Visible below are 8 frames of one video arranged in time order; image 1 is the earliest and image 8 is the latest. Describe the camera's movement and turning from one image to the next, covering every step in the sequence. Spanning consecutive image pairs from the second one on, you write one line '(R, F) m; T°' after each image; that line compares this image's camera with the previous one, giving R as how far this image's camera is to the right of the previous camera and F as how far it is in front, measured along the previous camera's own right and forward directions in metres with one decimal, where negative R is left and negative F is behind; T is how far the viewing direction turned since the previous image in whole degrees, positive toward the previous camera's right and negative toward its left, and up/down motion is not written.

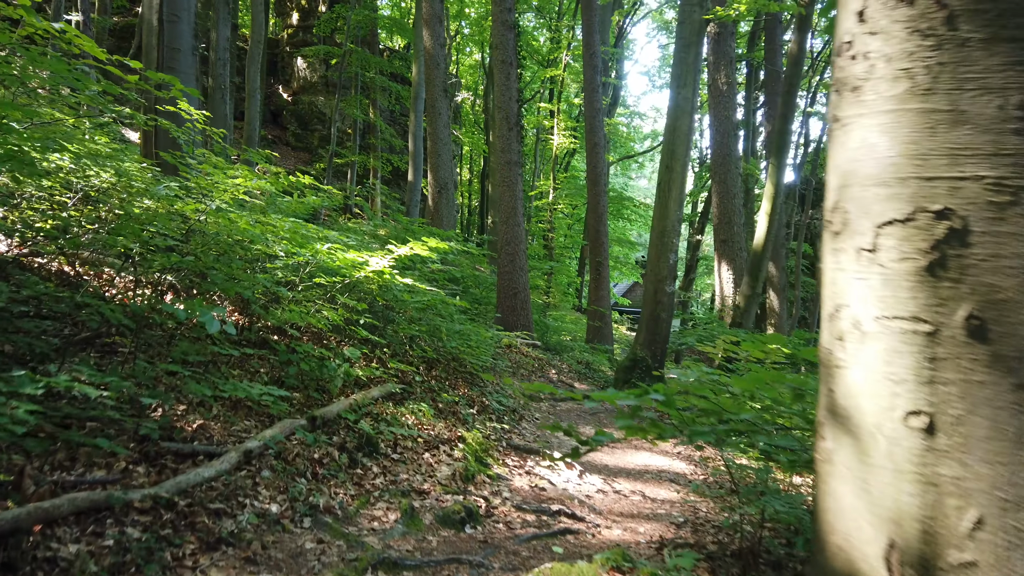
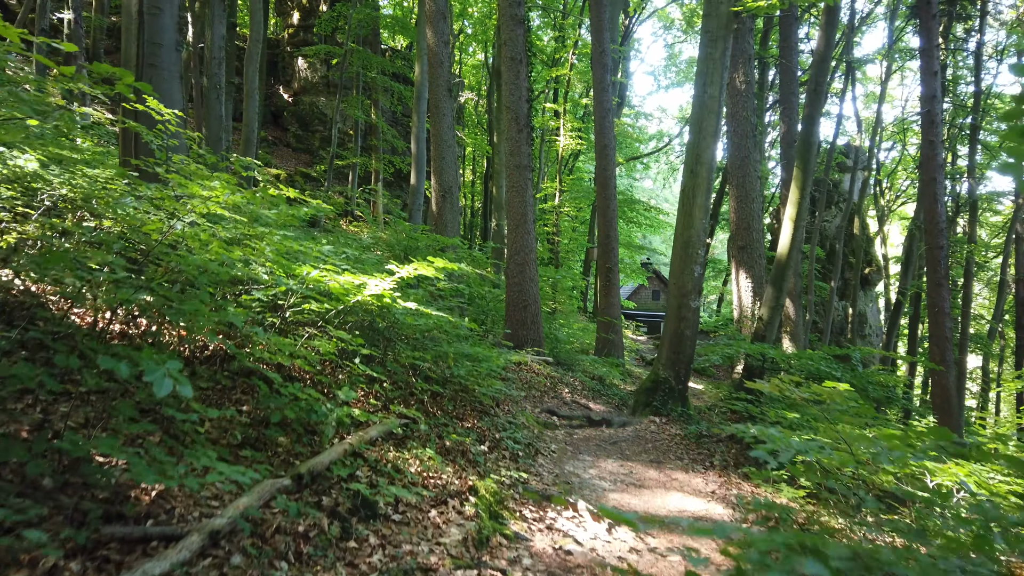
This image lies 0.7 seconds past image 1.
(-0.1, +0.6) m; 0°
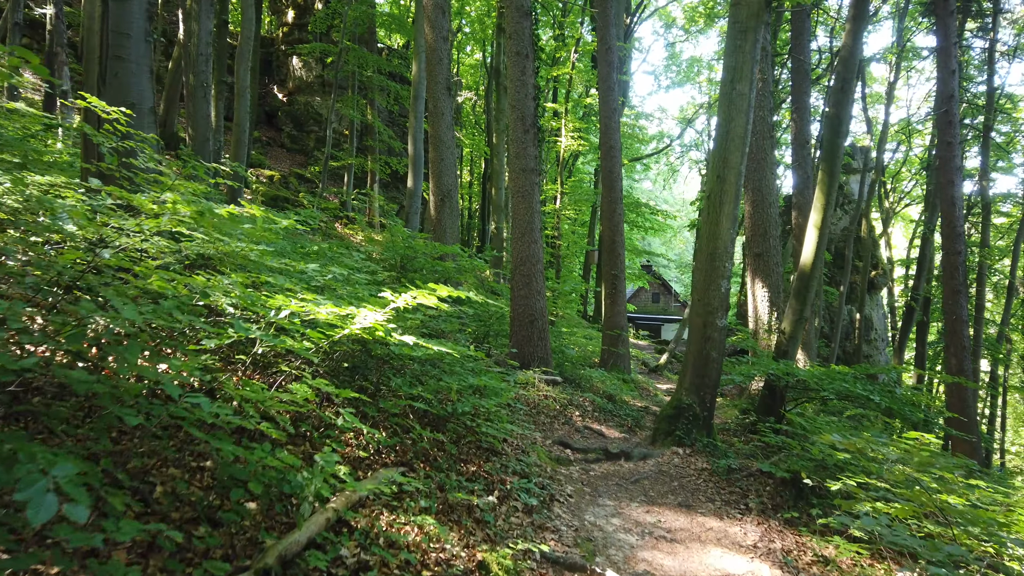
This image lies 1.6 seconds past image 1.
(-0.1, +0.6) m; 0°
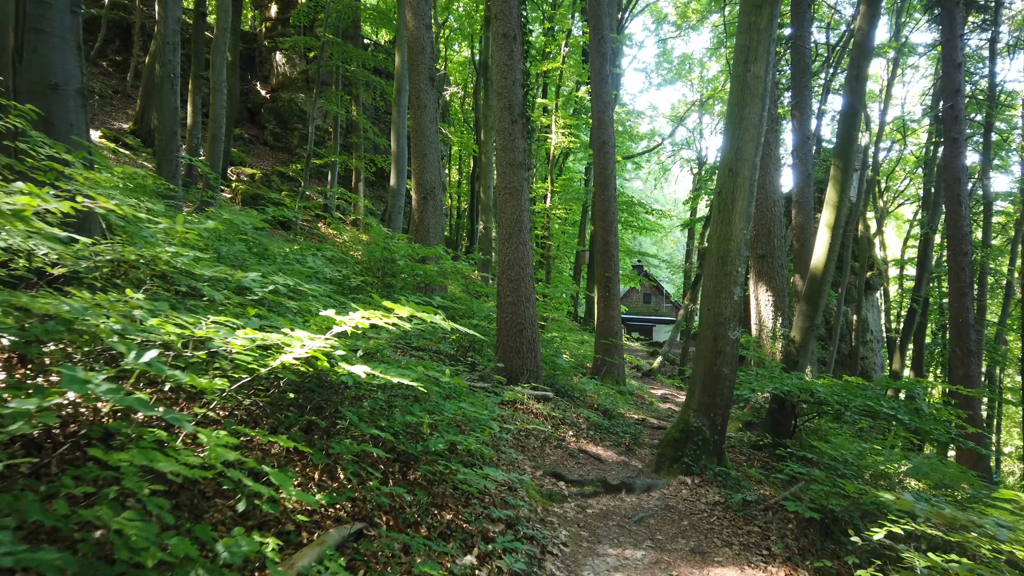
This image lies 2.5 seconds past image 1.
(0.0, +0.7) m; +1°
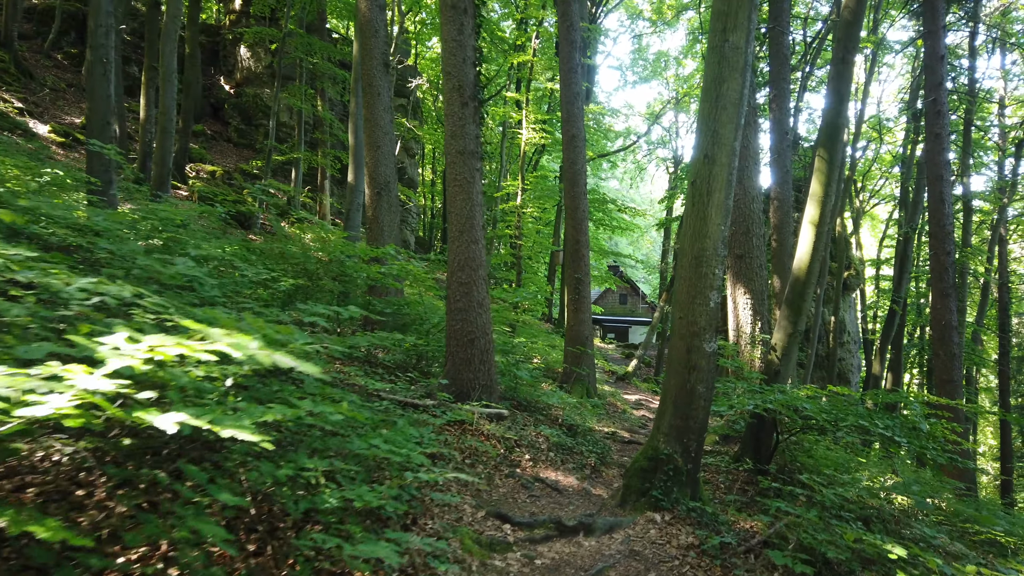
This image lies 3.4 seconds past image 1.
(+0.2, +0.8) m; +2°
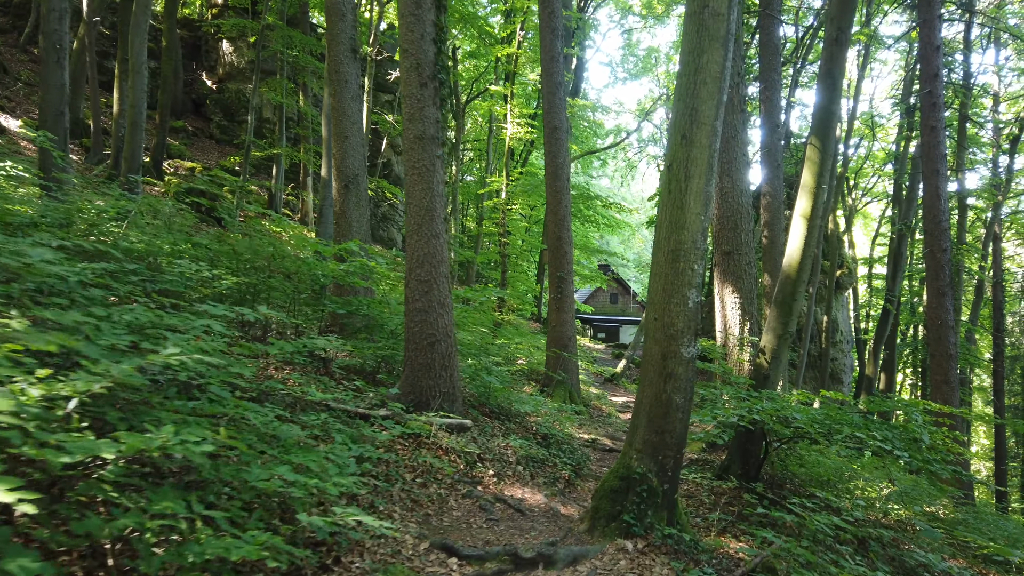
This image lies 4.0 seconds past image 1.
(+0.2, +0.5) m; +1°
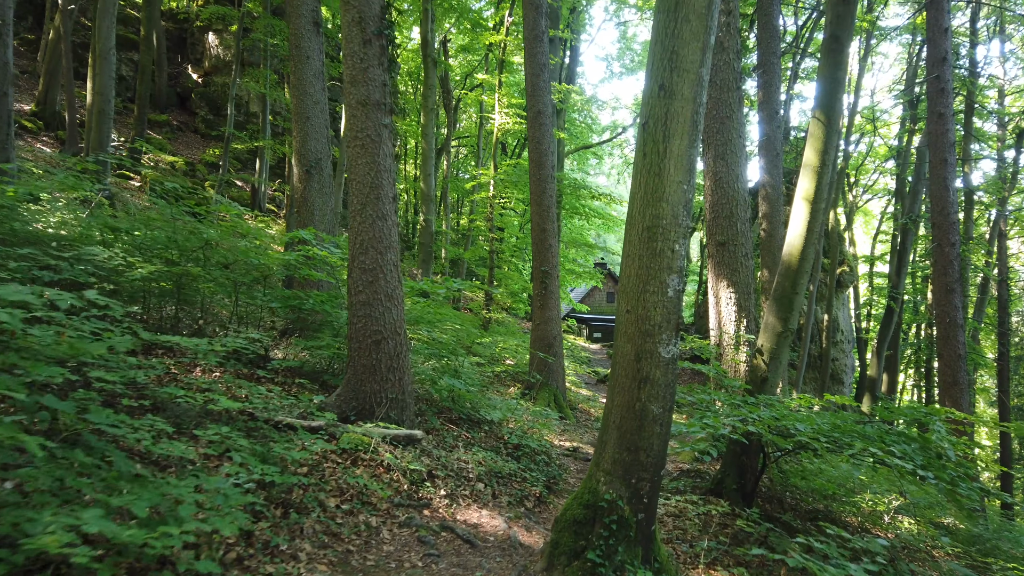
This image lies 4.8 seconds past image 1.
(+0.3, +0.8) m; 0°
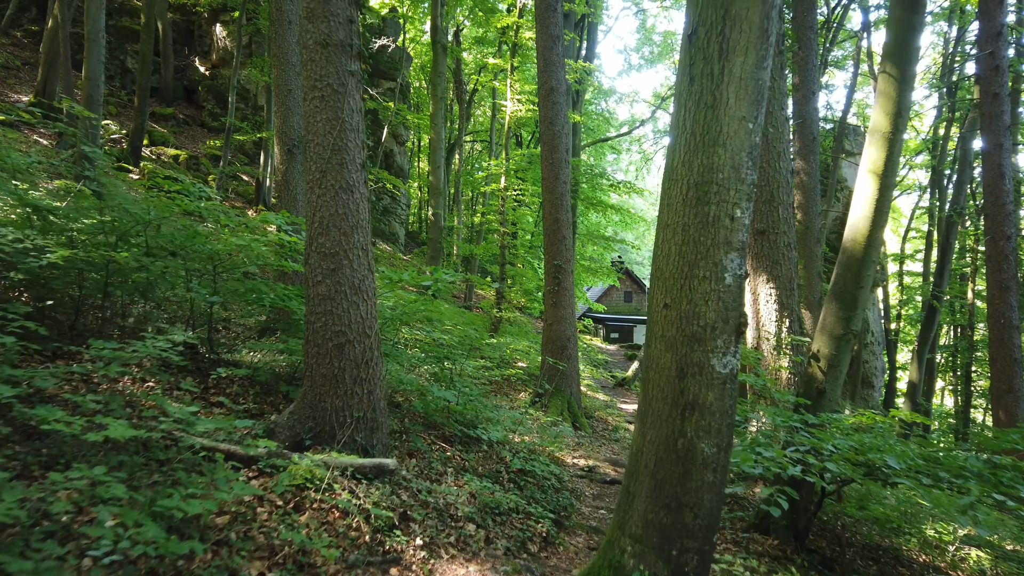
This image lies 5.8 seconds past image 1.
(+0.1, +1.0) m; -1°
